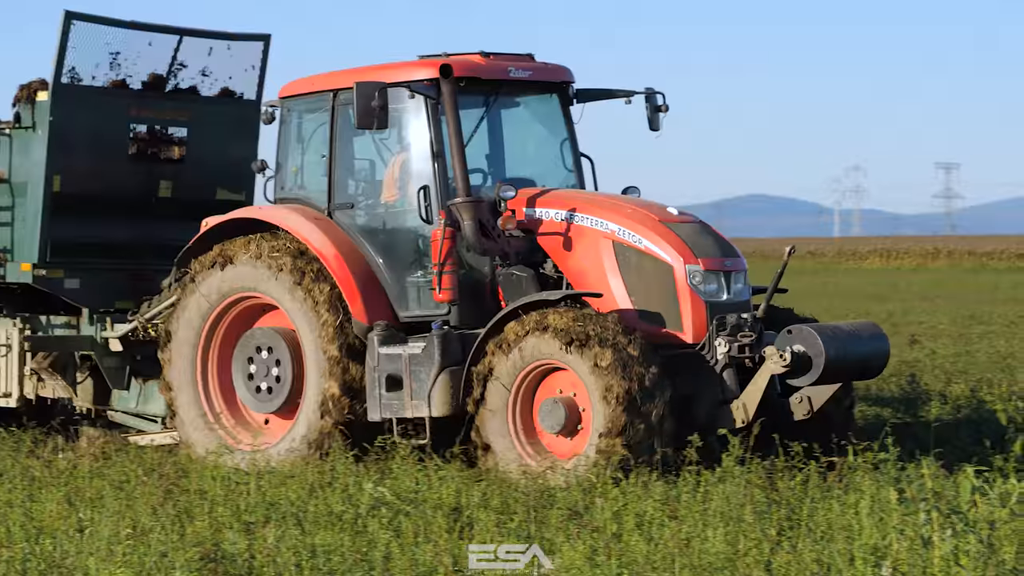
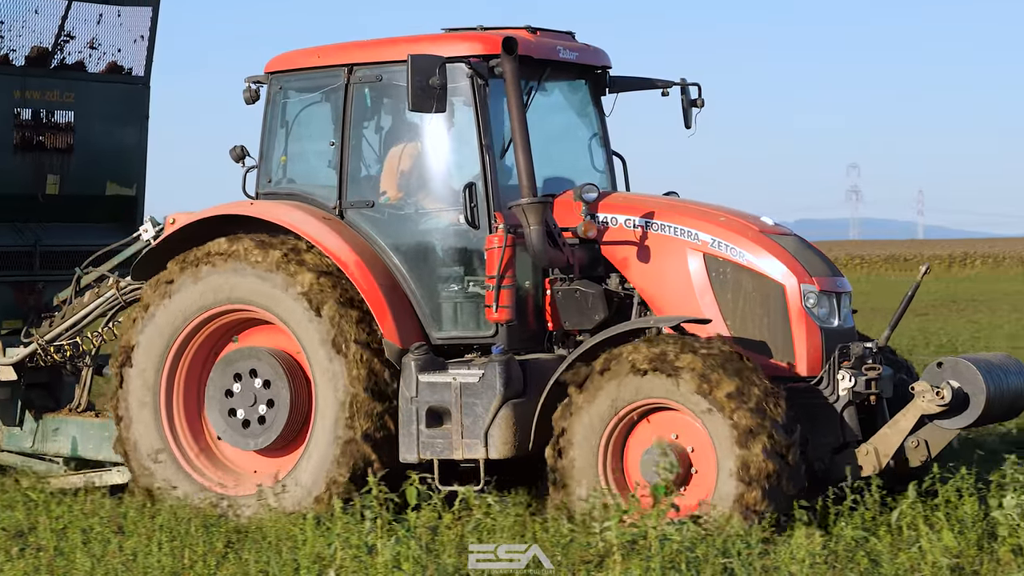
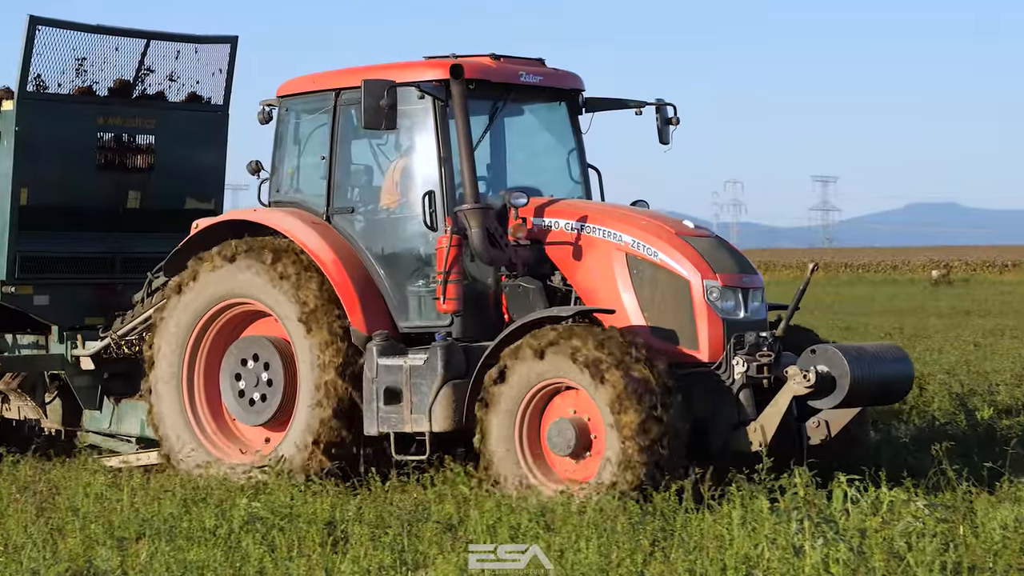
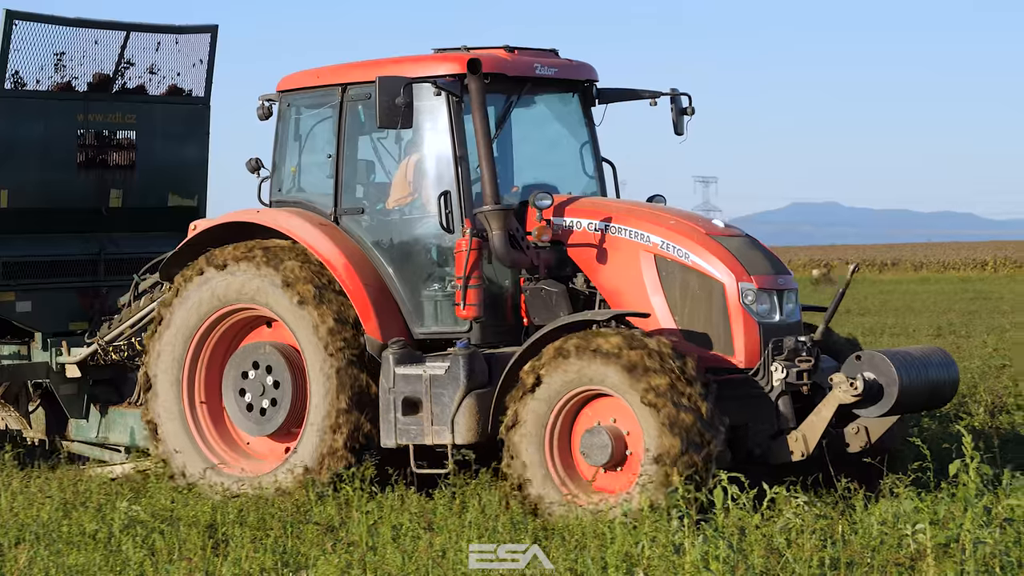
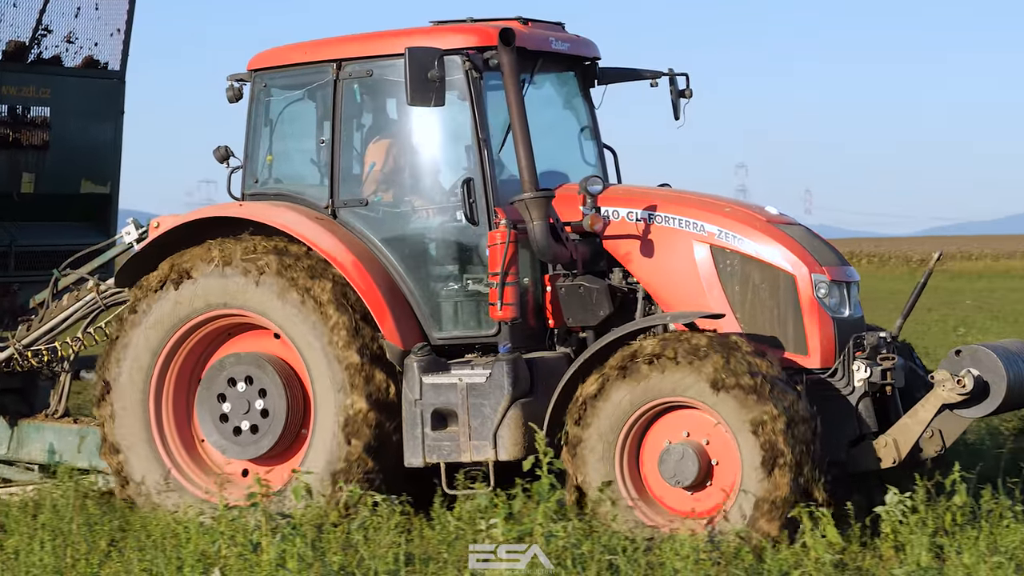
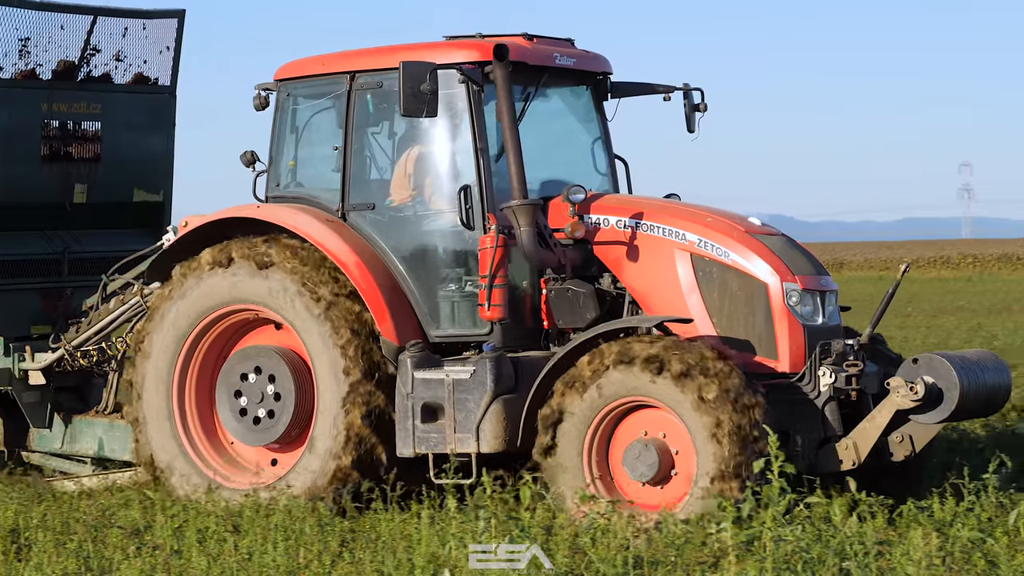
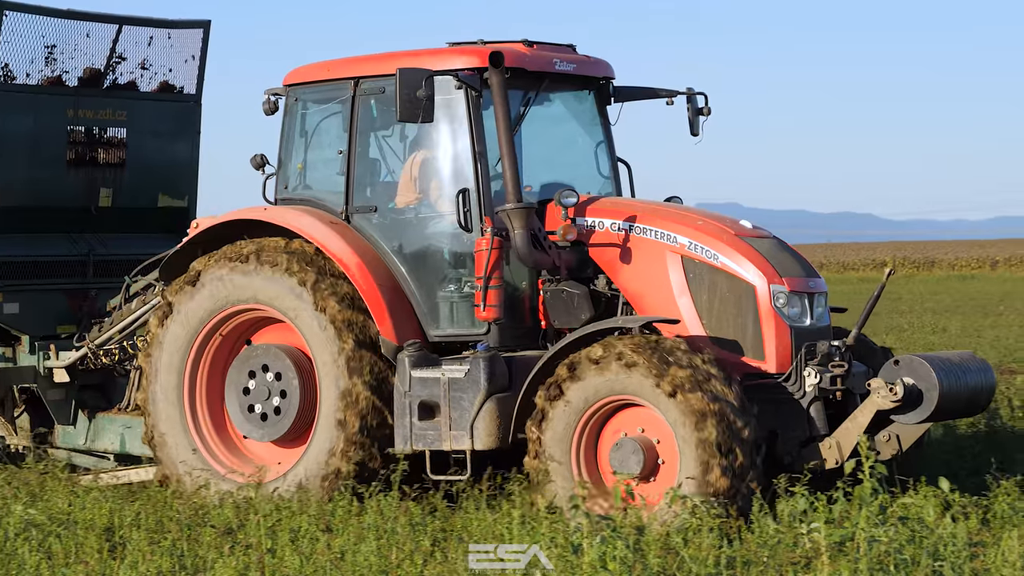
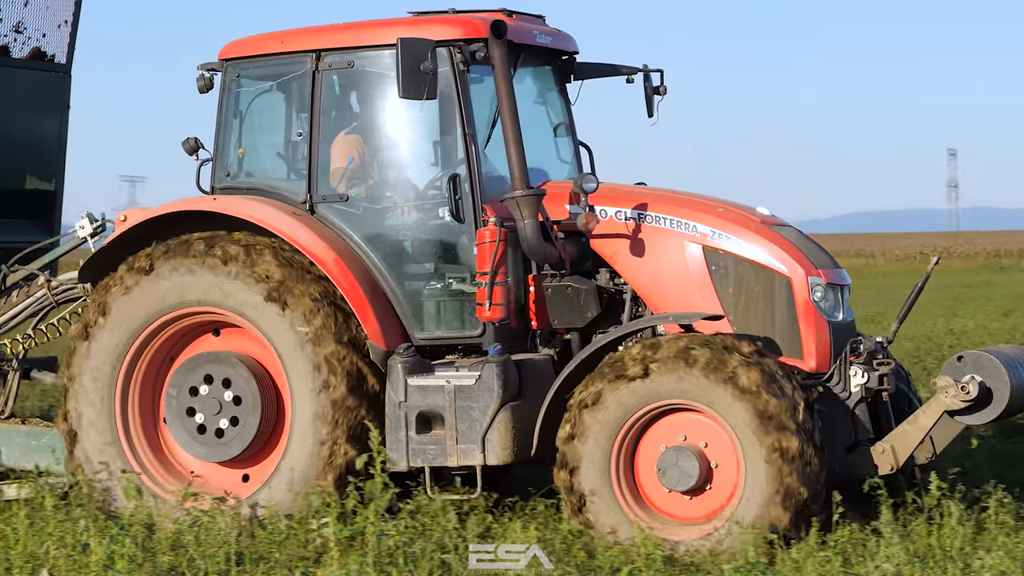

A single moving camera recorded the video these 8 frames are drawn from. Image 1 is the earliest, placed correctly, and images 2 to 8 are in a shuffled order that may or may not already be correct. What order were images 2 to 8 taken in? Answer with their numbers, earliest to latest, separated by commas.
3, 4, 7, 6, 2, 5, 8
